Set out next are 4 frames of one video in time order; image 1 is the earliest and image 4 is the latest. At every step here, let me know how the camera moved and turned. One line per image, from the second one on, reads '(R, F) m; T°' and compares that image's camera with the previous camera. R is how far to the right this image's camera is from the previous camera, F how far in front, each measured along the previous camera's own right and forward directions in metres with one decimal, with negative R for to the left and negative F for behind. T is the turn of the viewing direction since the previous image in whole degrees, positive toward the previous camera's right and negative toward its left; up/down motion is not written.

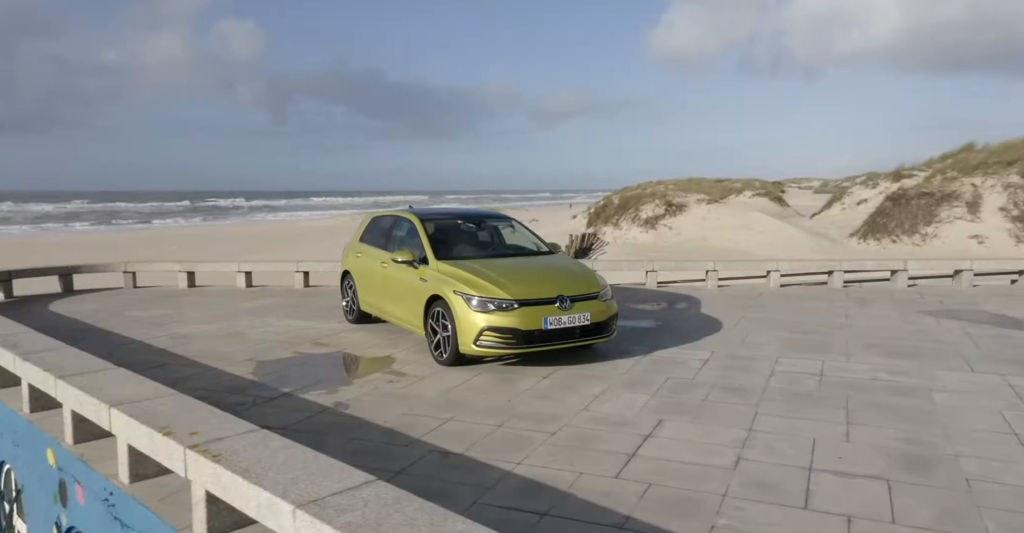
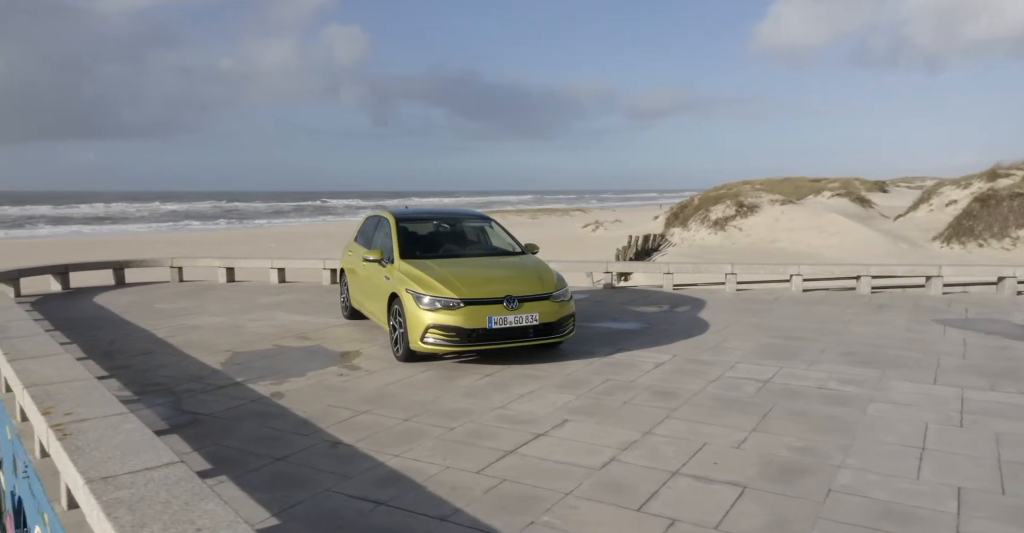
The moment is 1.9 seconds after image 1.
(+1.3, -0.1) m; -7°
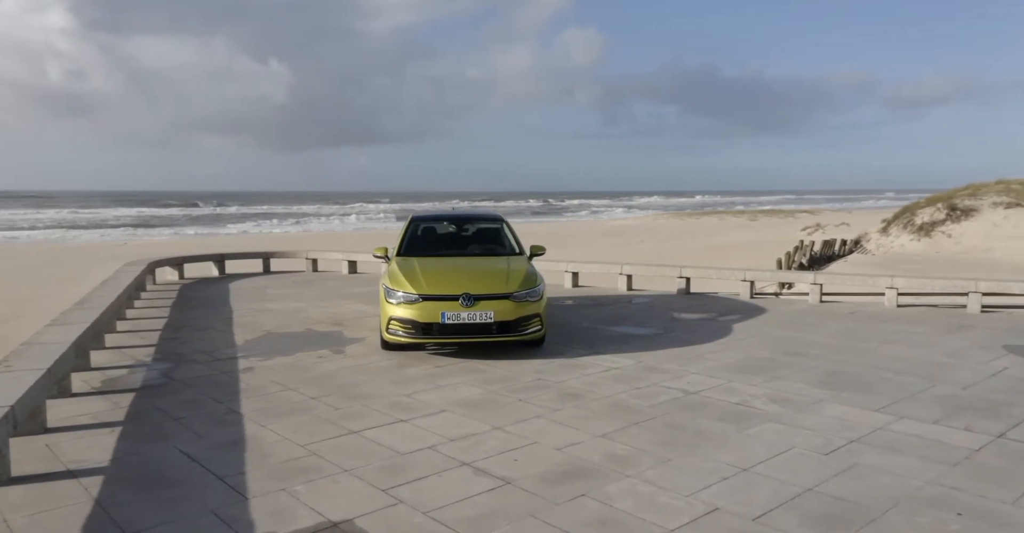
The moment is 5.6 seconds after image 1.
(+2.5, 0.0) m; -17°
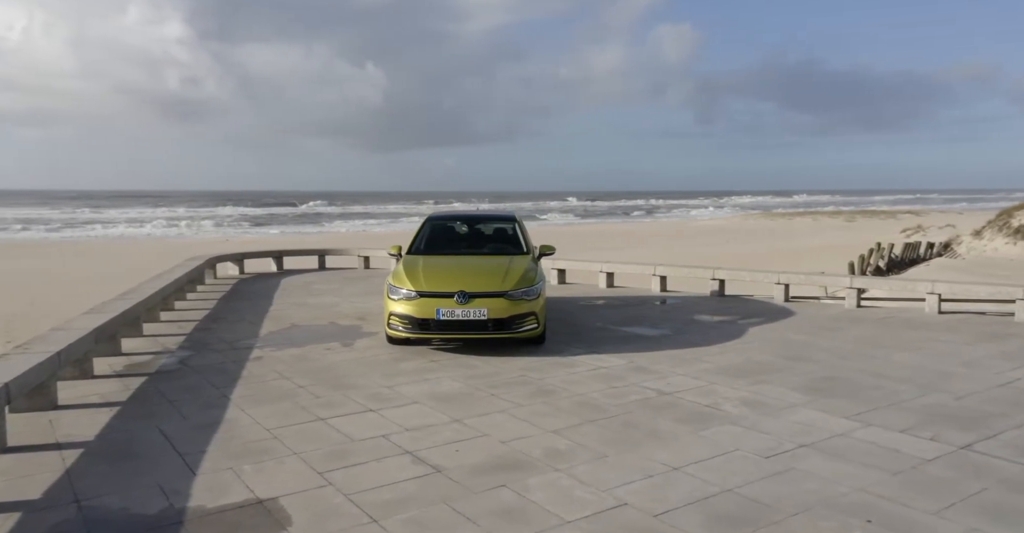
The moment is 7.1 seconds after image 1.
(+0.9, -0.1) m; -7°
